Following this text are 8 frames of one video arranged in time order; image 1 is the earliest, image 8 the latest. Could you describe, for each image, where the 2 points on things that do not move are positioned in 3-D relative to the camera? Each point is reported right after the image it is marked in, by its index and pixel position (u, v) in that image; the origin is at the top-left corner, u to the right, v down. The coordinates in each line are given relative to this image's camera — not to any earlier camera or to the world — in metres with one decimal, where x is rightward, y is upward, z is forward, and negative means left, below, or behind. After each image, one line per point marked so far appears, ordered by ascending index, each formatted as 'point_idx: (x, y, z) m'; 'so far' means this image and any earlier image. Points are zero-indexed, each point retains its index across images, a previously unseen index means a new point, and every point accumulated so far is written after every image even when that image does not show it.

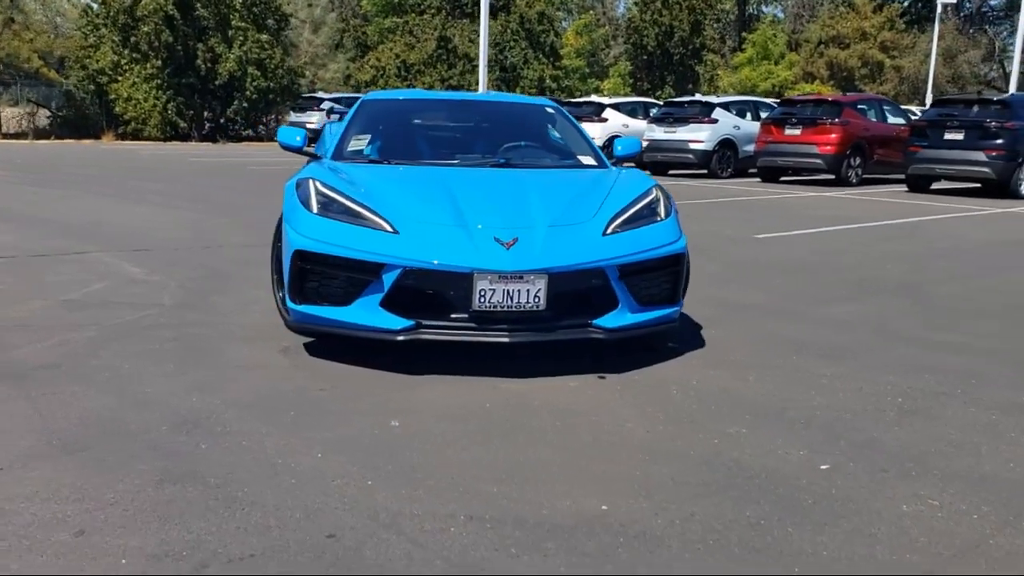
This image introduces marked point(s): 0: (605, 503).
0: (+0.4, -0.8, +3.5) m
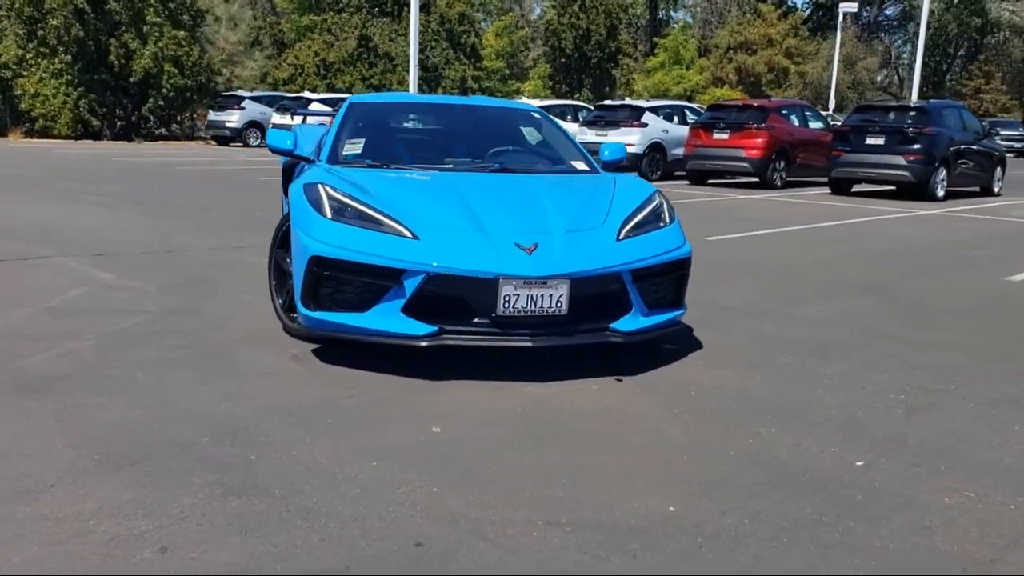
0: (+0.6, -0.8, +3.6) m
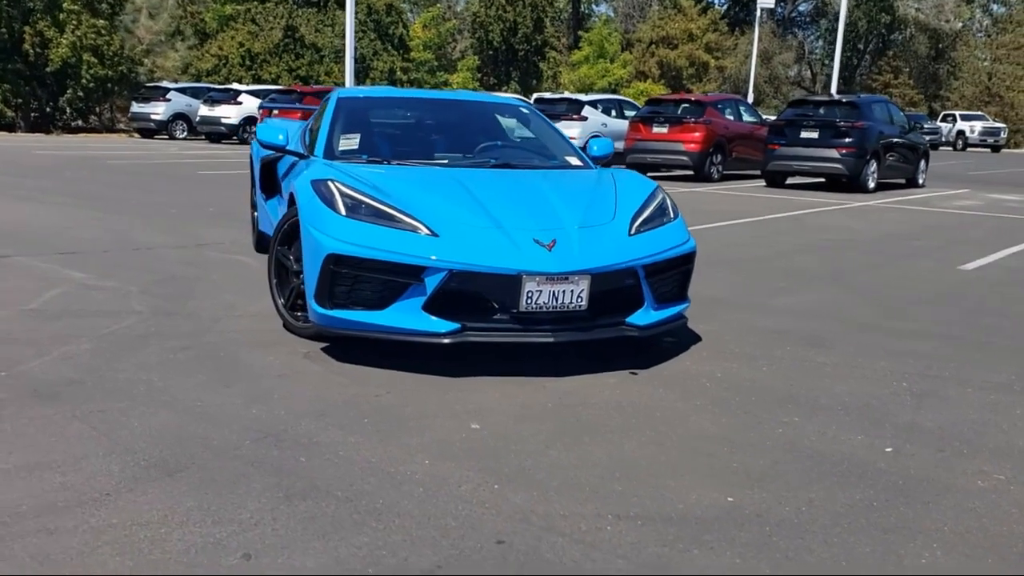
0: (+0.8, -0.8, +3.7) m
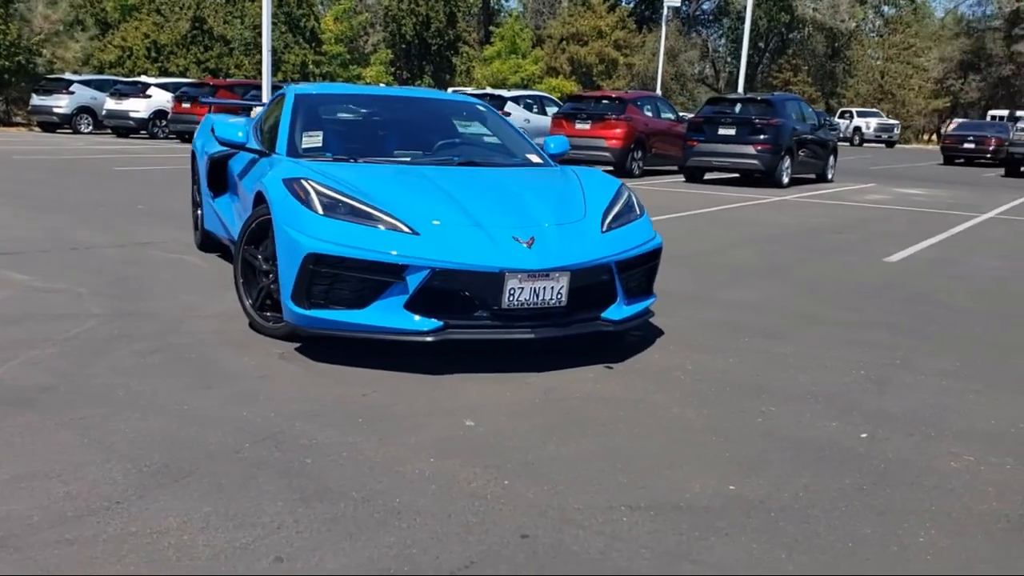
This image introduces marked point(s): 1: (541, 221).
0: (+0.9, -0.8, +3.8) m
1: (+0.2, +0.4, +5.4) m
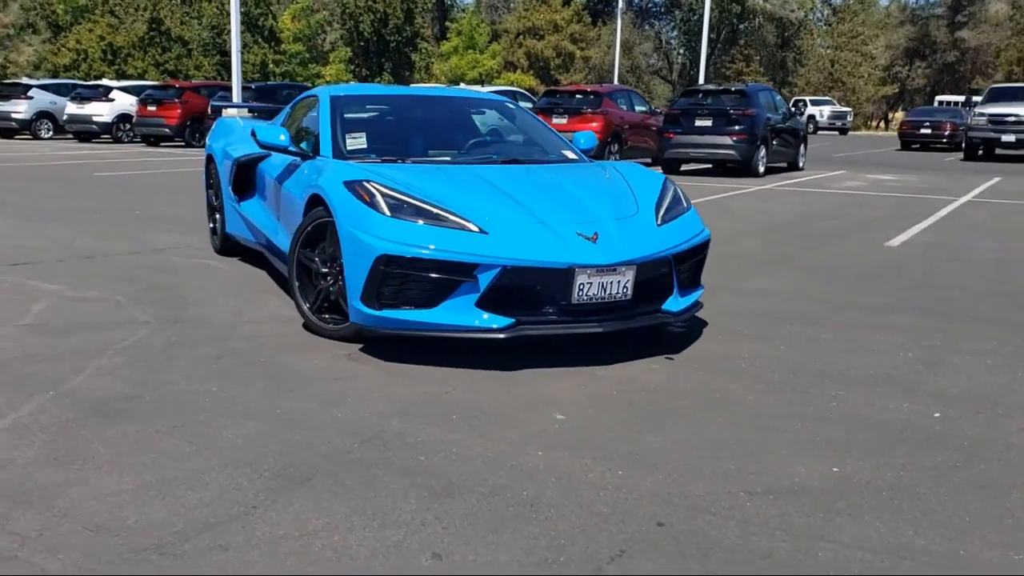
0: (+1.3, -0.7, +3.9) m
1: (+0.5, +0.4, +5.5) m
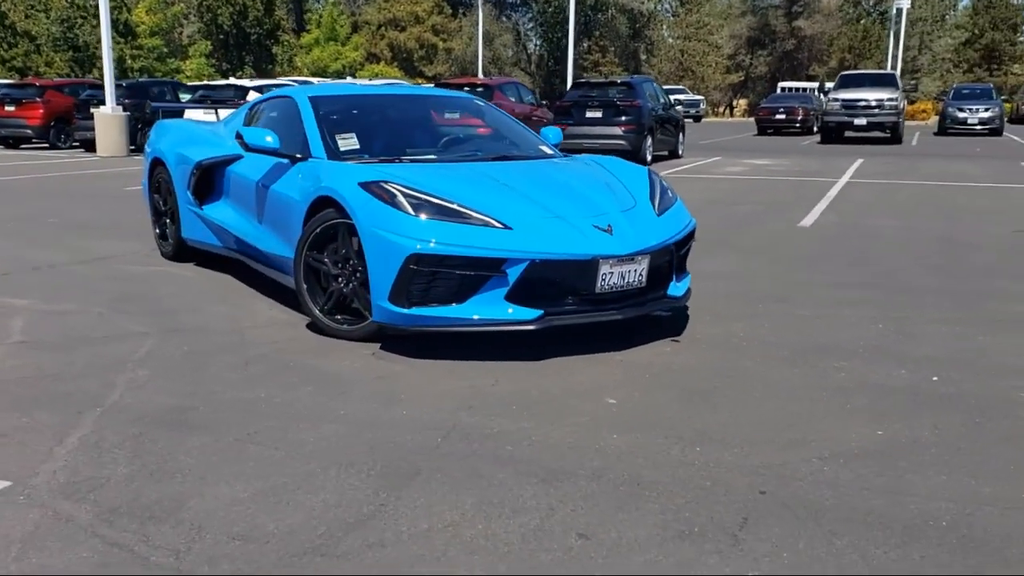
0: (+1.6, -0.6, +4.3) m
1: (+0.6, +0.5, +5.7) m
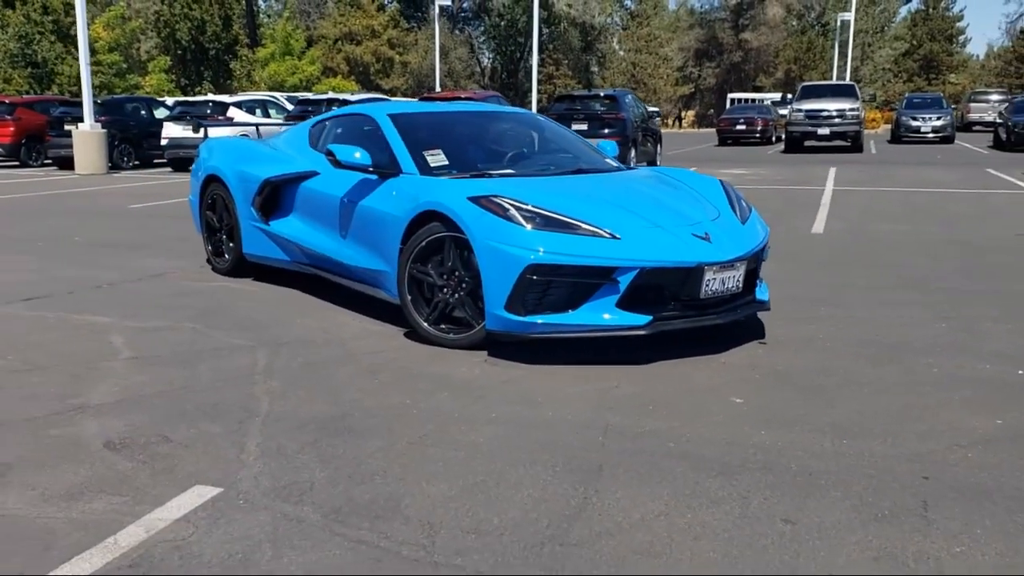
0: (+2.3, -0.6, +4.7) m
1: (+1.2, +0.4, +6.0) m
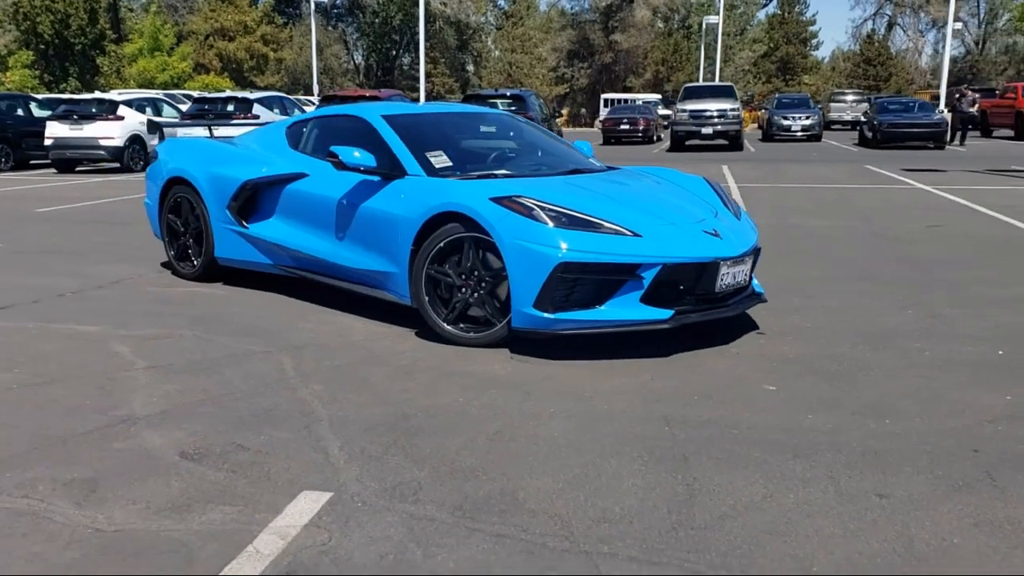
0: (+2.6, -0.6, +5.1) m
1: (+1.3, +0.5, +6.3) m
